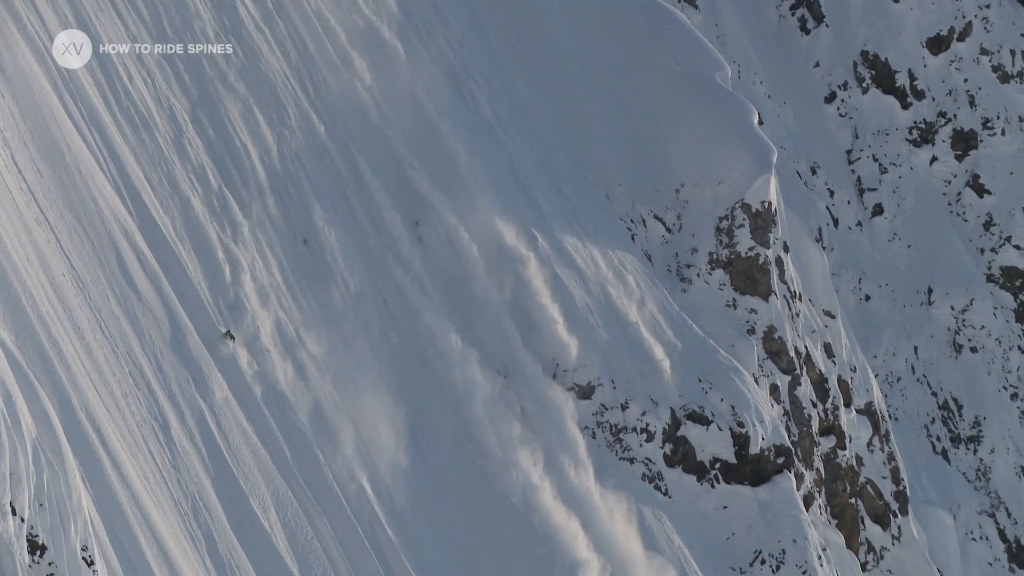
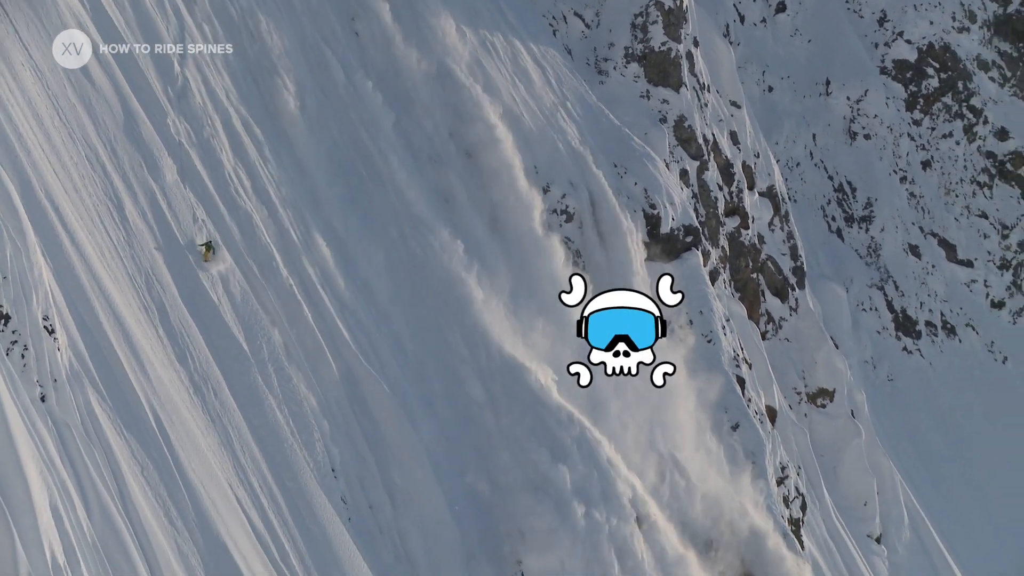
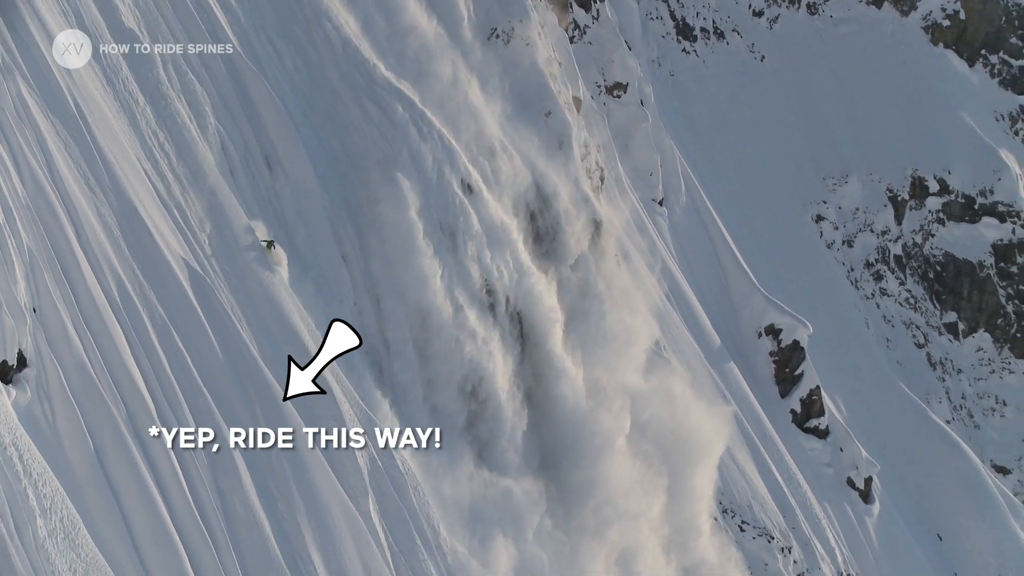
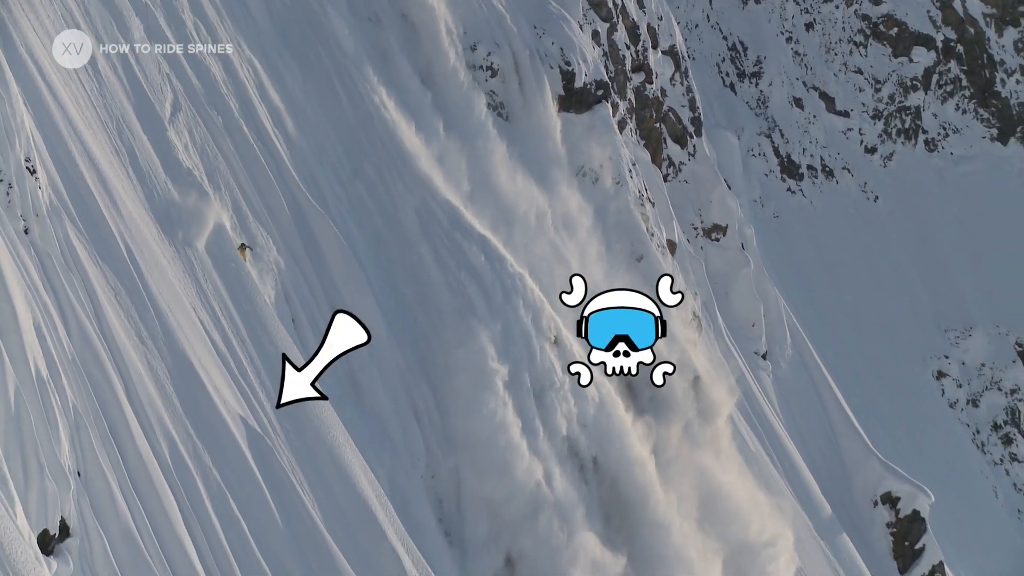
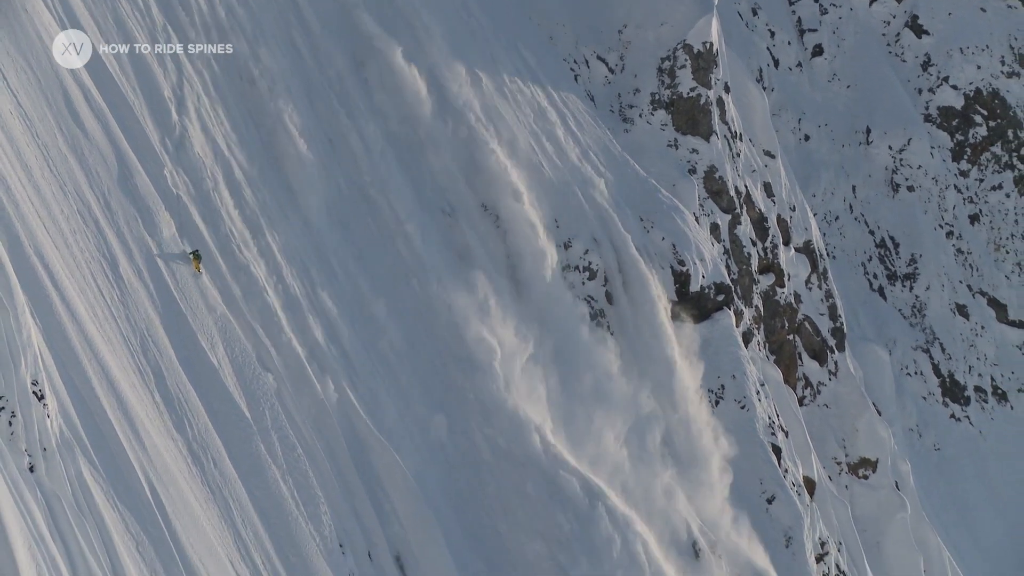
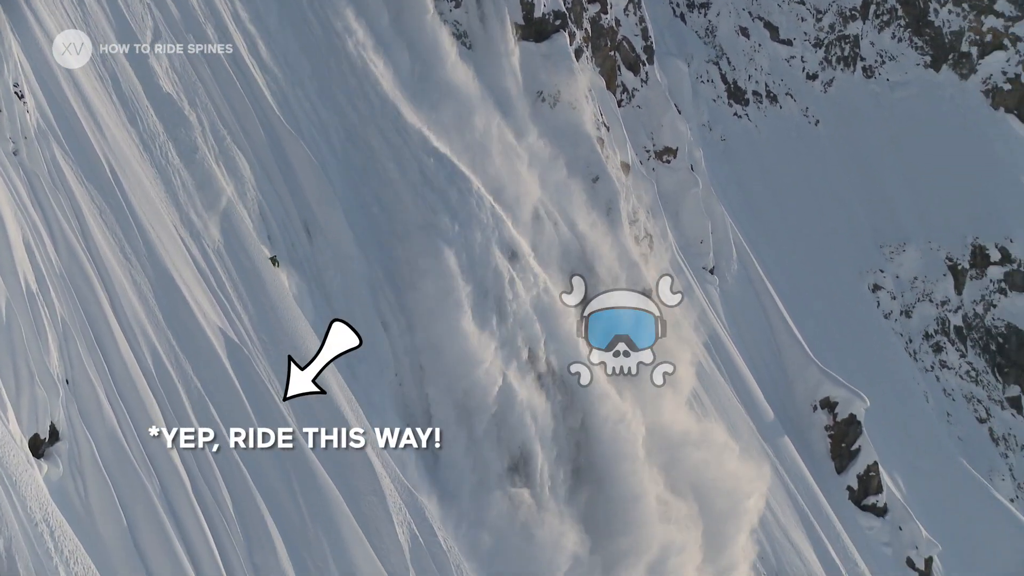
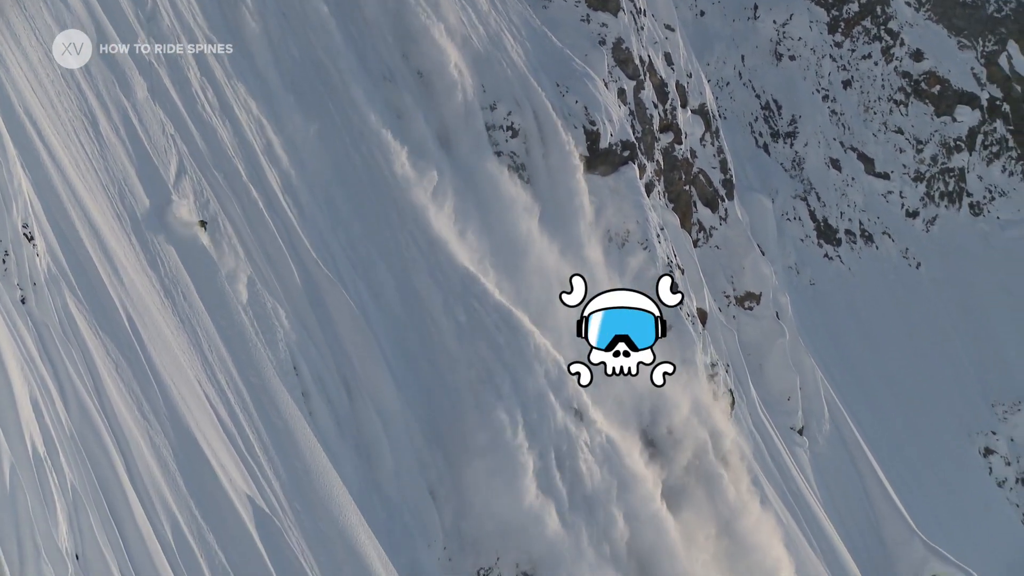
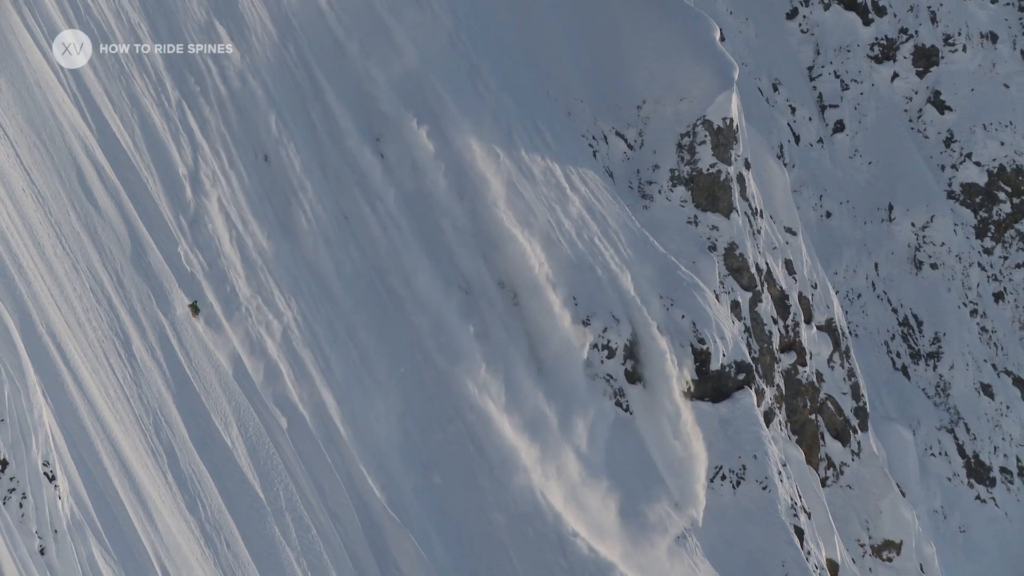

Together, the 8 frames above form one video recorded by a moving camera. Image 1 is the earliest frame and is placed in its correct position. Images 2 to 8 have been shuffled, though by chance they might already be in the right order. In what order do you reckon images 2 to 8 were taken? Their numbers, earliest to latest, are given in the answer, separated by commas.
8, 5, 2, 7, 4, 6, 3
